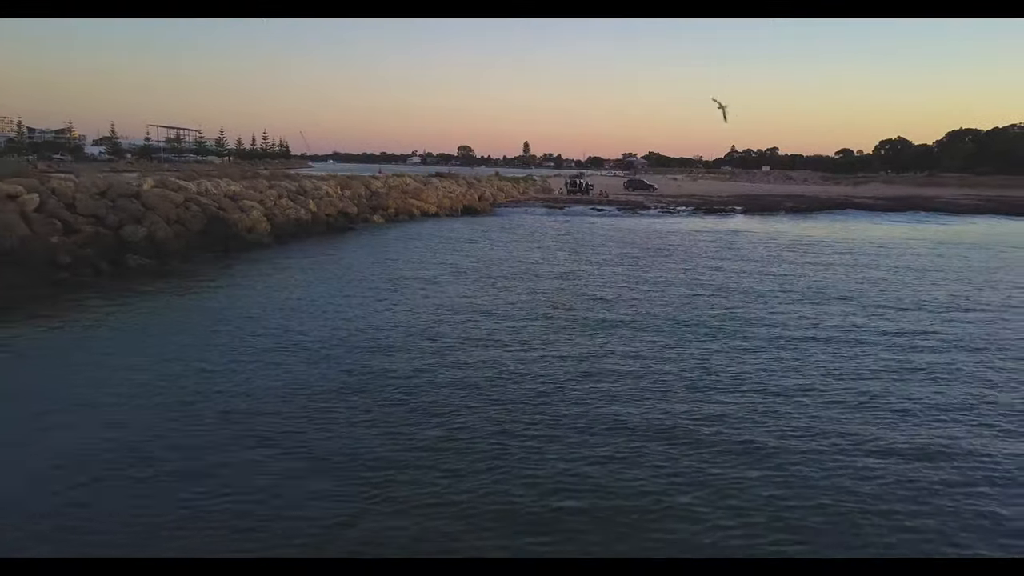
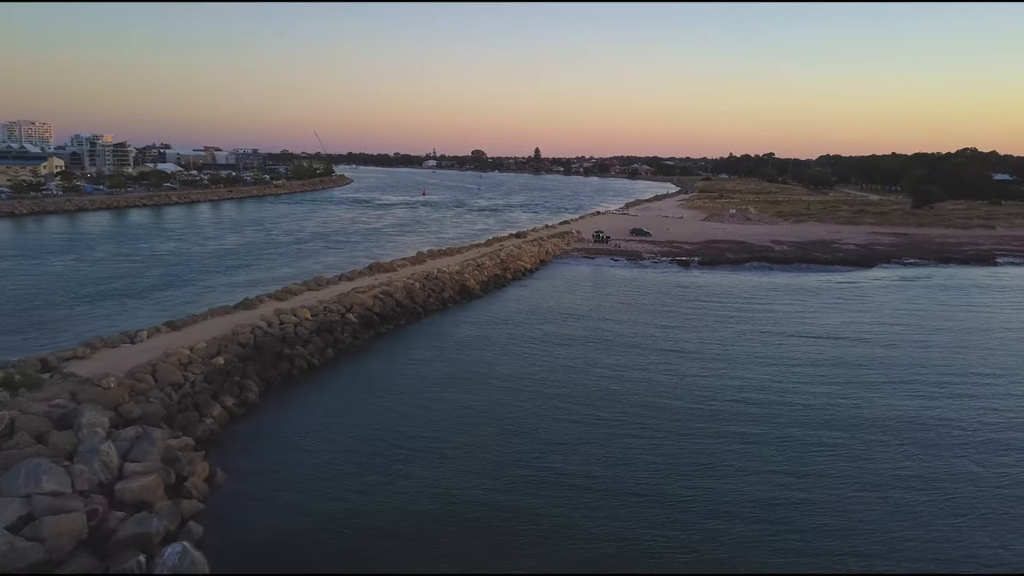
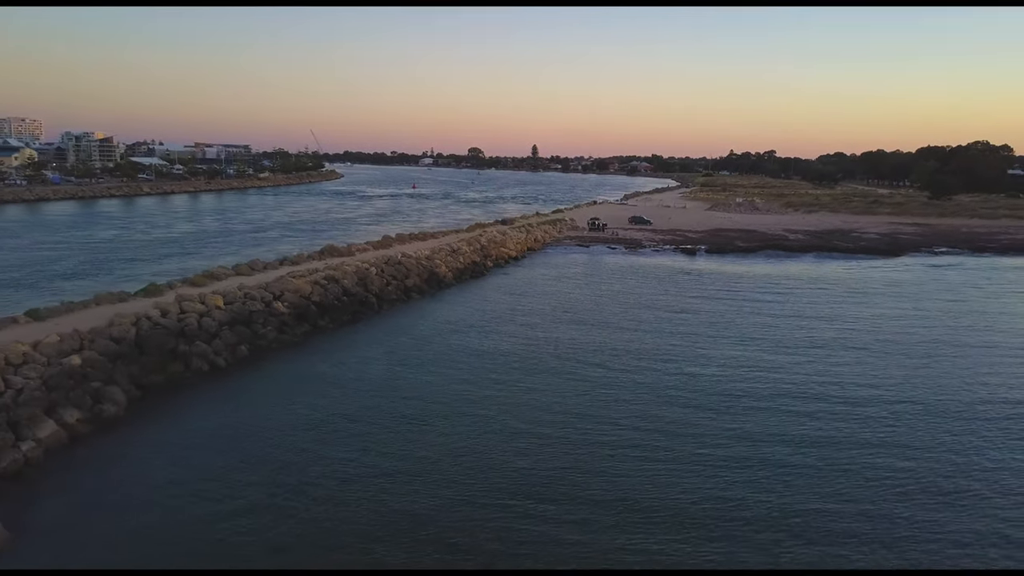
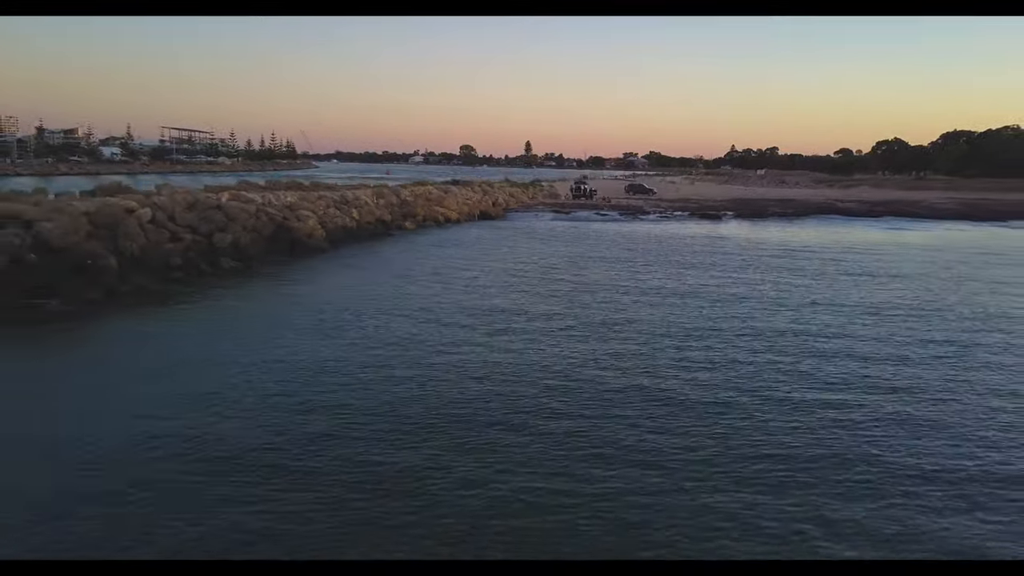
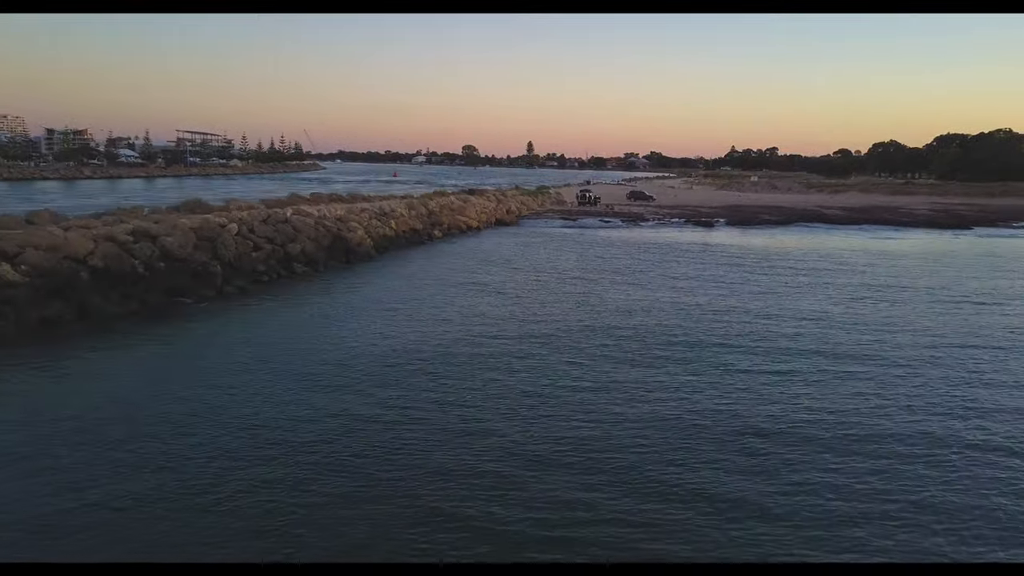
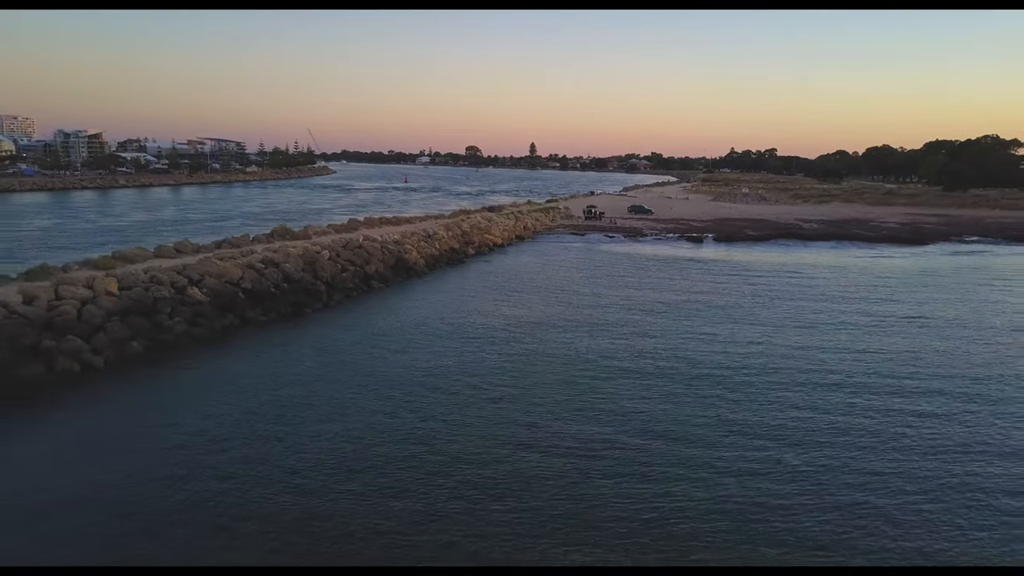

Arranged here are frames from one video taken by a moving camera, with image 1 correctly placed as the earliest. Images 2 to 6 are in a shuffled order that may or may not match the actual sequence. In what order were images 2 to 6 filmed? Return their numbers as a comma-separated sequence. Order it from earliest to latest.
4, 5, 6, 3, 2
